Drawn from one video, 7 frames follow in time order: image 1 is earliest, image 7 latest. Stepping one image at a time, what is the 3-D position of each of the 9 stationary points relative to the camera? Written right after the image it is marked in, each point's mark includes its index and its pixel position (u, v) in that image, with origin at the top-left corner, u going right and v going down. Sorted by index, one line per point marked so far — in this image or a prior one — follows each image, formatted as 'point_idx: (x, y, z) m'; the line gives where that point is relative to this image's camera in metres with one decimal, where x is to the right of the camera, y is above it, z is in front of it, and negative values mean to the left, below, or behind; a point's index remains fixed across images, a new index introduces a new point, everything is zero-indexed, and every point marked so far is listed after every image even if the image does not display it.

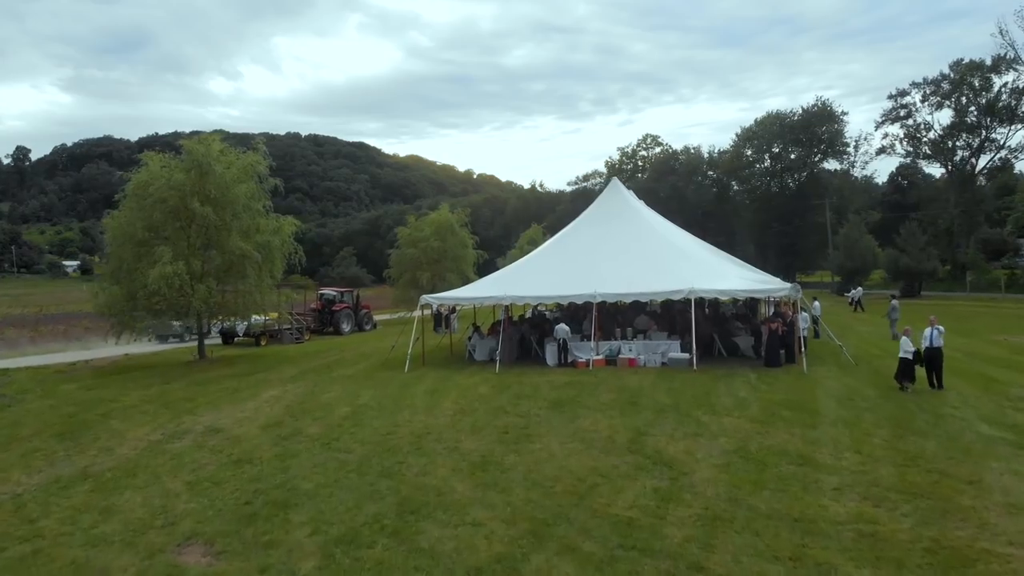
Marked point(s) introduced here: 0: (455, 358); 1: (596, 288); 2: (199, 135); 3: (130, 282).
0: (-1.4, -1.6, +16.9) m
1: (+1.8, +0.1, +15.1) m
2: (-7.9, +3.8, +18.2) m
3: (-9.1, +0.2, +17.1) m
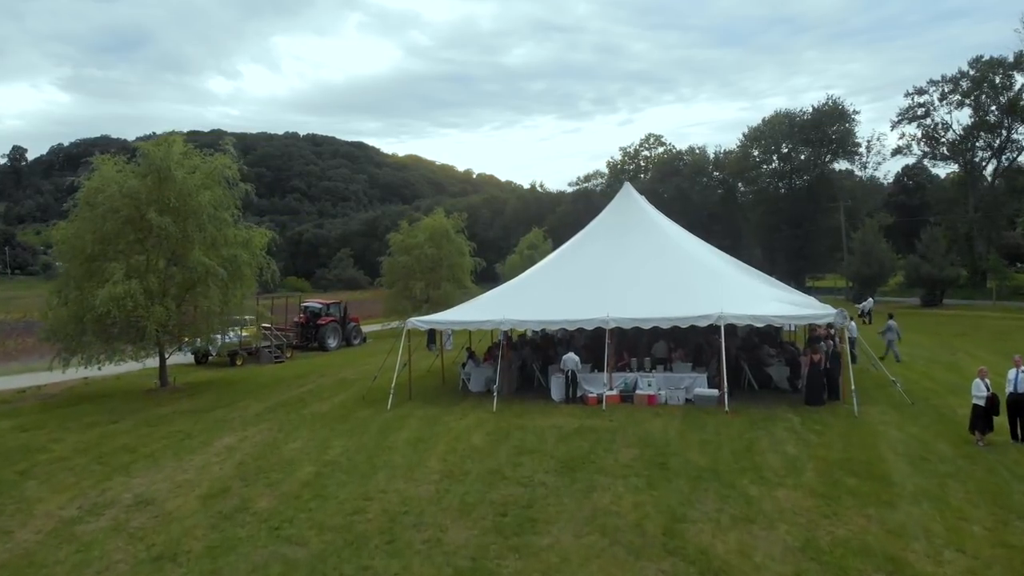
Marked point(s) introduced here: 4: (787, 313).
0: (-1.4, -2.1, +14.9) m
1: (+1.8, -0.3, +13.1) m
2: (-7.9, +3.4, +16.1) m
3: (-9.1, -0.3, +15.1) m
4: (+4.7, -0.4, +12.4) m
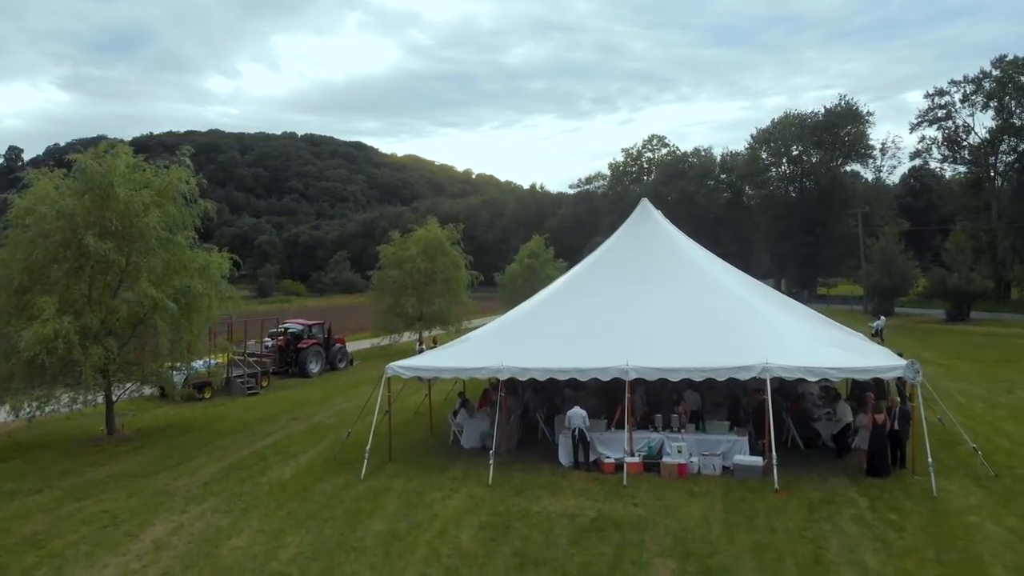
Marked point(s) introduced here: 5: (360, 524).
0: (-1.4, -2.7, +12.7) m
1: (+1.8, -1.0, +10.9) m
2: (-7.9, +2.7, +13.9) m
3: (-9.1, -1.0, +12.9) m
4: (+4.7, -1.1, +10.2) m
5: (-1.9, -2.9, +8.9) m
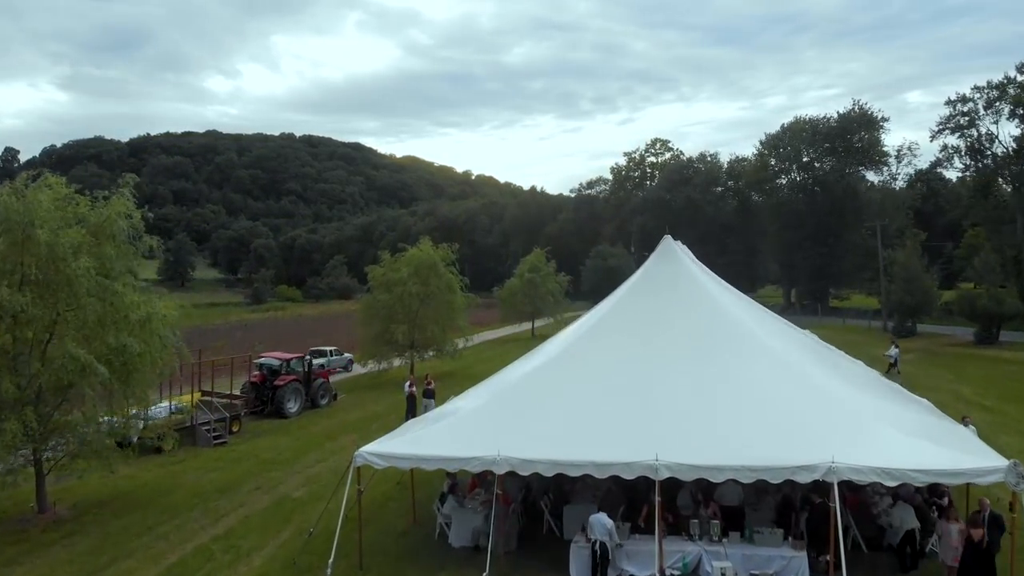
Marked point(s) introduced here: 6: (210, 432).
0: (-1.4, -3.7, +10.5) m
1: (+1.8, -1.9, +8.7) m
2: (-7.9, +1.8, +11.8) m
3: (-9.1, -1.9, +10.7) m
4: (+4.7, -2.0, +8.1) m
5: (-1.9, -3.8, +6.8) m
6: (-7.5, -3.5, +17.9) m
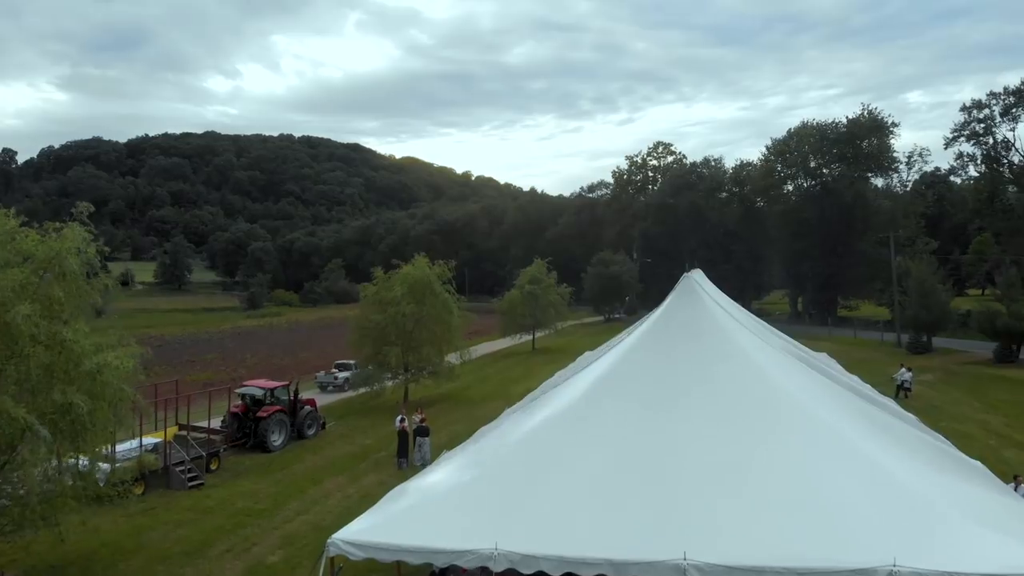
0: (-1.4, -4.3, +9.2) m
1: (+1.8, -2.6, +7.4) m
2: (-8.0, +1.1, +10.4) m
3: (-9.1, -2.5, +9.4) m
4: (+4.7, -2.7, +6.7) m
5: (-1.9, -4.5, +5.4) m
6: (-7.5, -4.2, +16.6) m
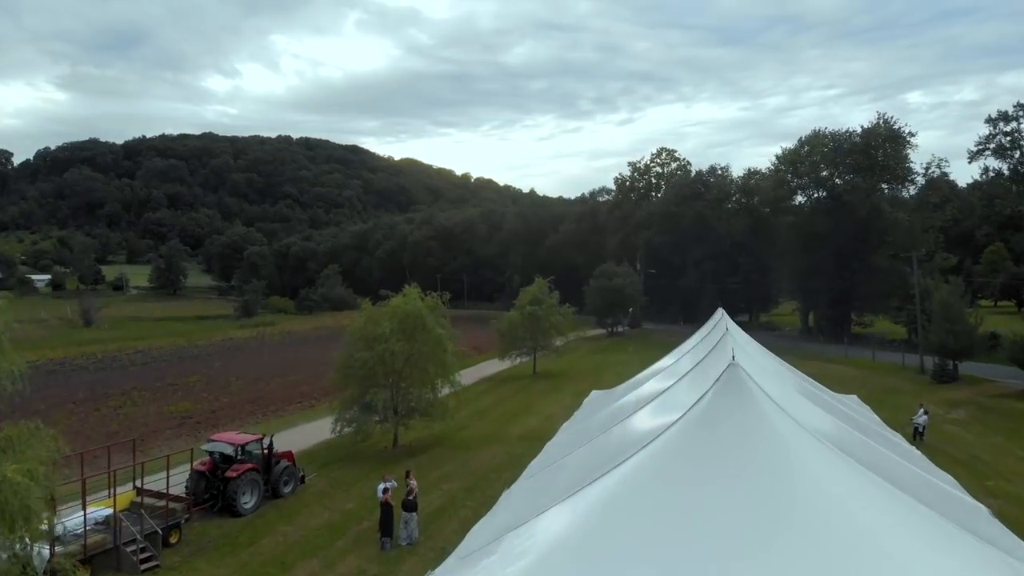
0: (-1.4, -5.4, +7.1) m
1: (+1.7, -3.7, +5.3) m
2: (-8.0, 0.0, +8.3) m
3: (-9.1, -3.6, +7.3) m
4: (+4.7, -3.8, +4.6) m
5: (-1.9, -5.6, +3.3) m
6: (-7.5, -5.3, +14.5) m
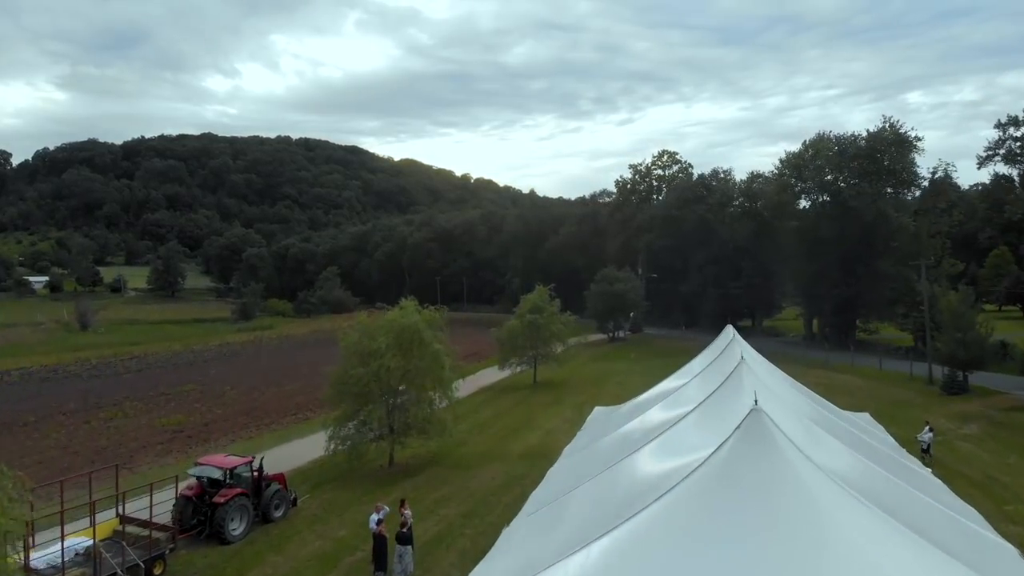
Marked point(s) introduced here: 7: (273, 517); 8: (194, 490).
0: (-1.4, -5.8, +6.3) m
1: (+1.7, -4.1, +4.5) m
2: (-8.0, -0.4, +7.6) m
3: (-9.1, -4.0, +6.5) m
4: (+4.7, -4.2, +3.9) m
5: (-1.9, -6.0, +2.6) m
6: (-7.5, -5.7, +13.7) m
7: (-5.9, -5.7, +18.1) m
8: (-7.4, -4.8, +16.8) m
